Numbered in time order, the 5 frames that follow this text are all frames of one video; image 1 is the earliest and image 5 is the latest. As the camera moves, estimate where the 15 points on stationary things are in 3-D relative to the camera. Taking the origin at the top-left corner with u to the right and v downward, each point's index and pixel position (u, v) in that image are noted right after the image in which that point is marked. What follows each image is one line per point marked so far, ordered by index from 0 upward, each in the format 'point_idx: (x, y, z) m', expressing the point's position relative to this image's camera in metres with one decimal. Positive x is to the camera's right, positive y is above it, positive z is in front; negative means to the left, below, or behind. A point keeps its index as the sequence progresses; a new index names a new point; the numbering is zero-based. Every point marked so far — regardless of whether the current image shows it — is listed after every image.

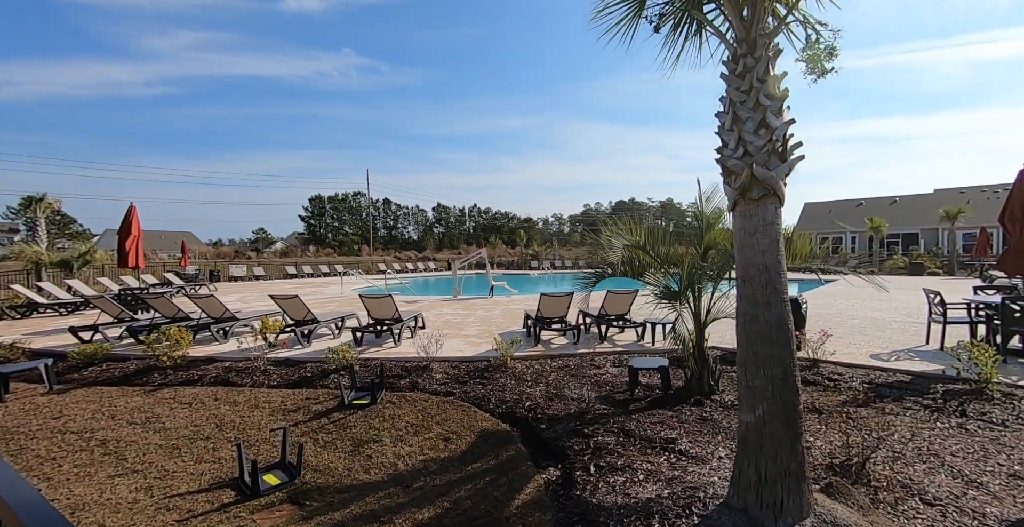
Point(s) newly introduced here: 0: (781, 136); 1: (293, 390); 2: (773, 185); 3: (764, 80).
0: (+1.1, +0.5, +1.7) m
1: (-2.4, -1.4, +4.6) m
2: (+1.1, +0.3, +1.7) m
3: (+1.1, +0.8, +1.8) m
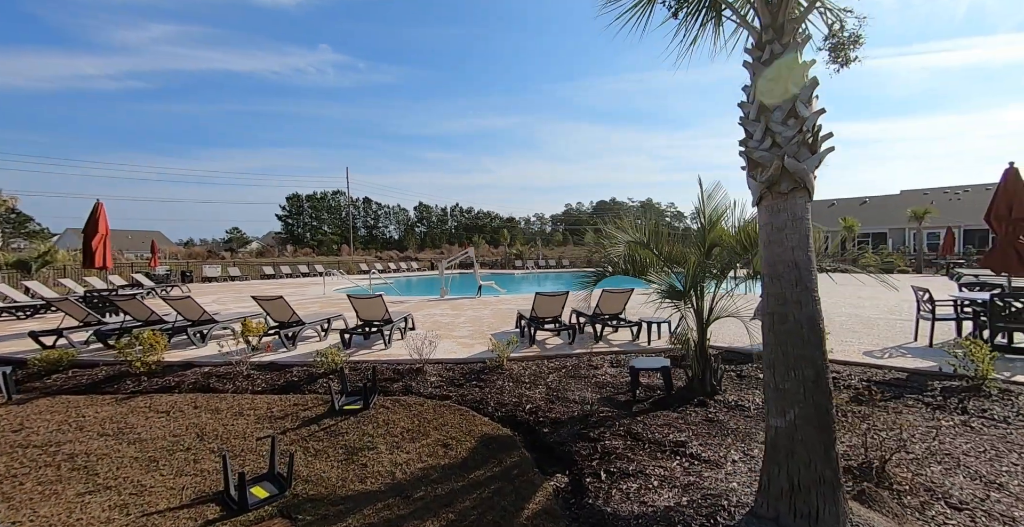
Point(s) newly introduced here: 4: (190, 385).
0: (+1.2, +0.5, +1.6) m
1: (-2.4, -1.4, +4.4) m
2: (+1.1, +0.3, +1.6) m
3: (+1.1, +0.8, +1.7) m
4: (-3.6, -1.4, +4.7) m
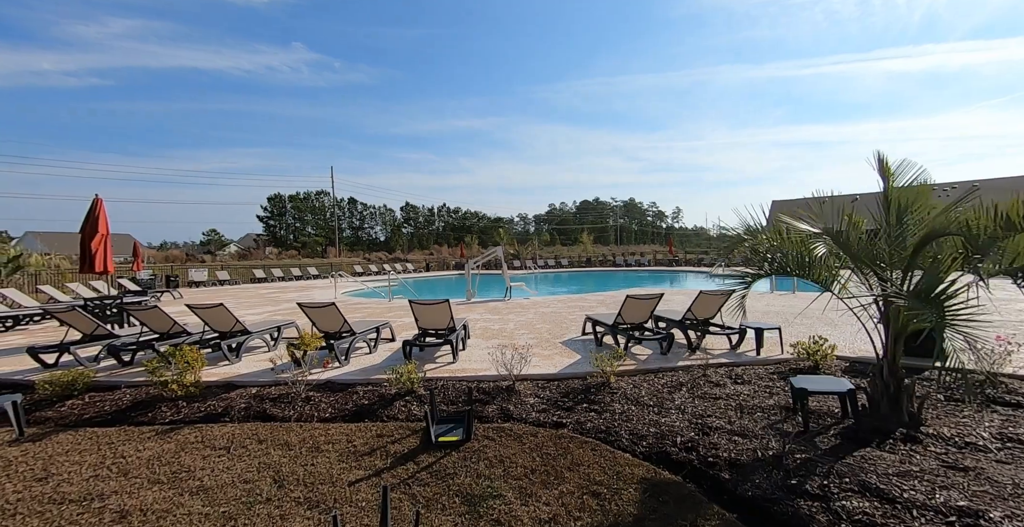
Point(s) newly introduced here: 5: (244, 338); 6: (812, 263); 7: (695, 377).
0: (+2.2, +0.6, +0.9) m
1: (-1.4, -1.4, +3.7) m
2: (+2.2, +0.3, +0.9) m
3: (+2.2, +0.8, +1.0) m
4: (-2.5, -1.4, +4.0) m
5: (-3.9, -1.1, +6.1) m
6: (+2.1, 0.0, +2.9) m
7: (+1.8, -1.1, +4.2) m
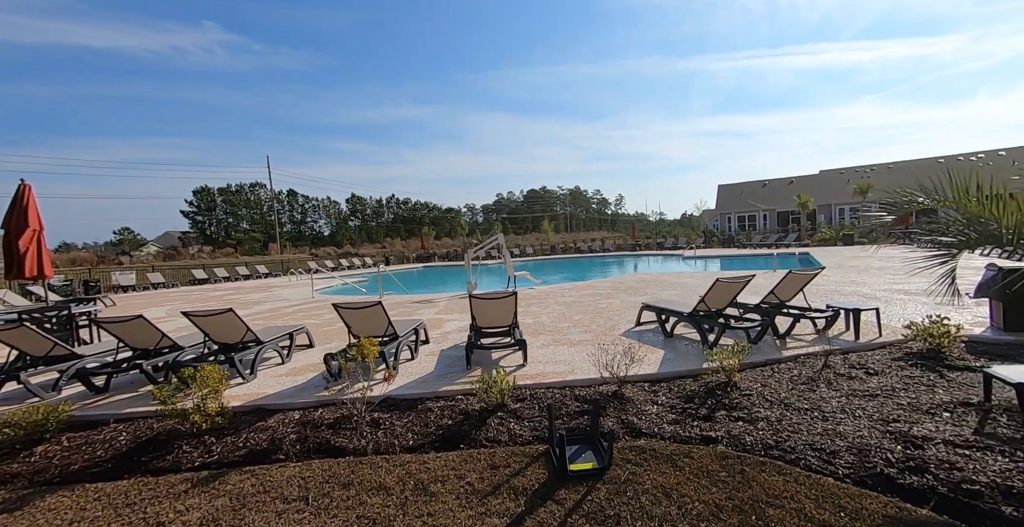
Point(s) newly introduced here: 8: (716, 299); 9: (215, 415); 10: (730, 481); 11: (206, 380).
0: (+3.3, +0.7, +0.4) m
1: (-0.4, -1.3, +3.0) m
2: (+3.3, +0.5, +0.4) m
3: (+3.2, +0.9, +0.5) m
4: (-1.6, -1.4, +3.2) m
5: (-3.2, -1.0, +5.2) m
6: (+3.0, +0.2, +2.3) m
7: (+2.7, -0.9, +3.7) m
8: (+2.3, -0.4, +4.8) m
9: (-2.5, -1.2, +3.5) m
10: (+1.3, -1.3, +2.5) m
11: (-2.5, -1.0, +3.5) m
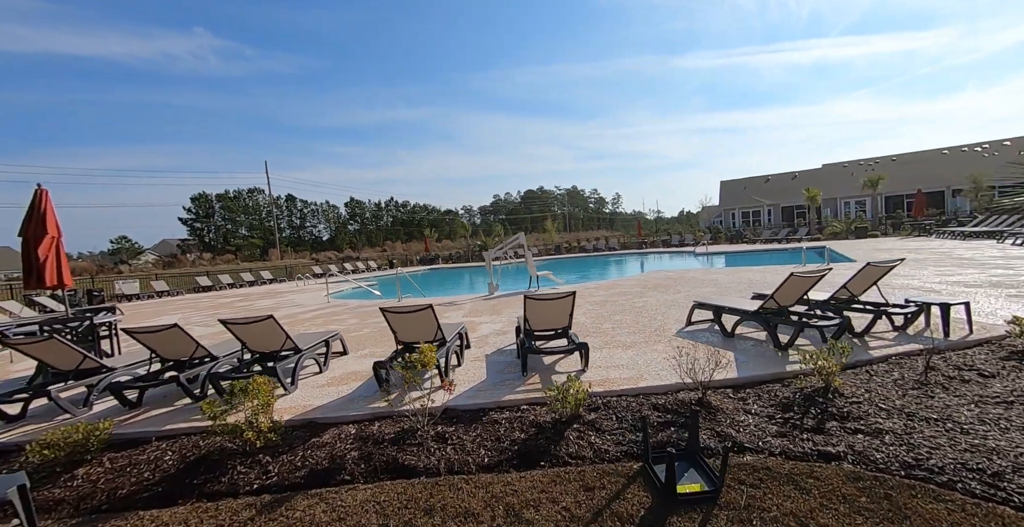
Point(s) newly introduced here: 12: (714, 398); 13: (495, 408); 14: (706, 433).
0: (+3.8, +0.8, +0.1) m
1: (+0.1, -1.3, +2.7) m
2: (+3.7, +0.5, 0.0) m
3: (+3.7, +1.0, +0.1) m
4: (-1.0, -1.4, +2.9) m
5: (-2.5, -1.1, +5.0) m
6: (+3.6, +0.3, +2.0) m
7: (+3.3, -0.9, +3.3) m
8: (+2.9, -0.4, +4.5) m
9: (-1.9, -1.3, +3.2) m
10: (+1.8, -1.2, +2.2) m
11: (-2.0, -1.0, +3.2) m
12: (+1.6, -1.0, +3.2) m
13: (-0.1, -1.2, +3.5) m
14: (+1.3, -1.2, +2.8) m
